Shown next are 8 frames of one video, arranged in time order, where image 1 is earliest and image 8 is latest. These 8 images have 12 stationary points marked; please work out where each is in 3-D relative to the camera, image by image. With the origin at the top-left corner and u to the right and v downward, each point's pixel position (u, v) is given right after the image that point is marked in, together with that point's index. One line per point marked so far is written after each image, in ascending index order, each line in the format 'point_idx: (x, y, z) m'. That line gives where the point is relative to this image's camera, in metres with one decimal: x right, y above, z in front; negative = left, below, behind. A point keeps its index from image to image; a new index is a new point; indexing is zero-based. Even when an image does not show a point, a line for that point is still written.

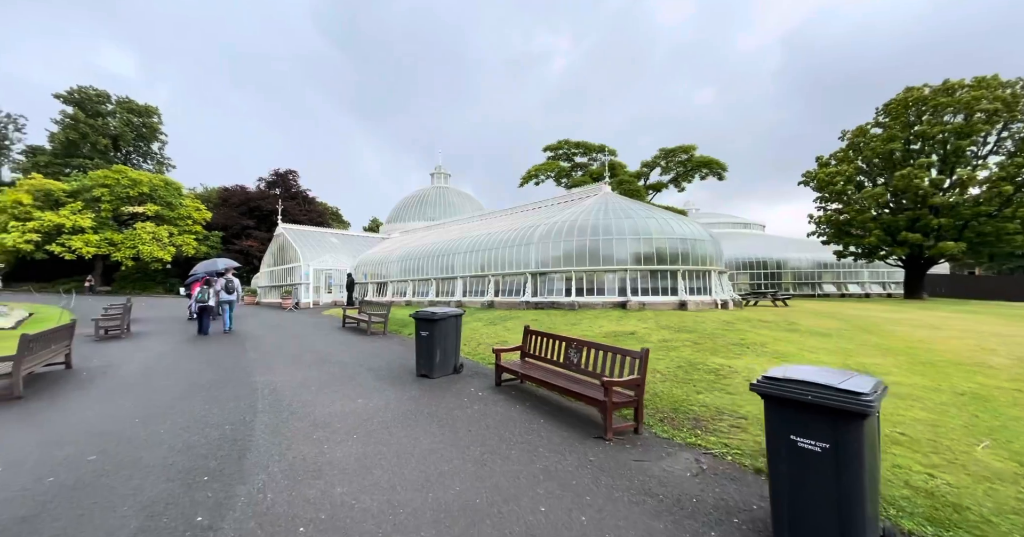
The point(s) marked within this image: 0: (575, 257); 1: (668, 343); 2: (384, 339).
0: (+2.5, +0.5, +15.7) m
1: (+3.5, -1.6, +9.0) m
2: (-4.2, -2.4, +13.3) m
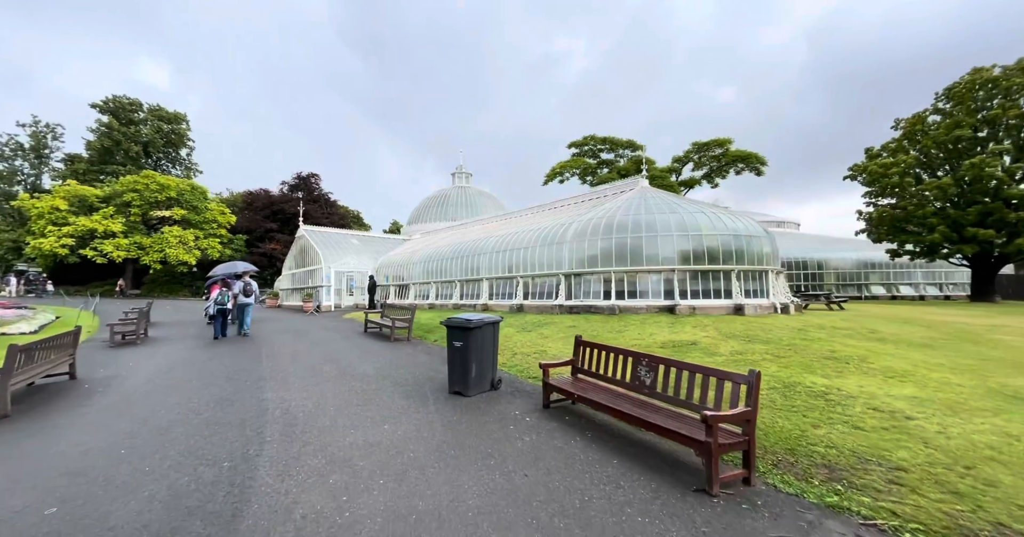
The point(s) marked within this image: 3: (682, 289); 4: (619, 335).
0: (+3.7, +0.5, +14.3) m
1: (+4.3, -1.6, +7.6) m
2: (-3.2, -2.5, +12.3) m
3: (+5.7, -0.7, +13.3) m
4: (+2.9, -1.7, +10.7) m
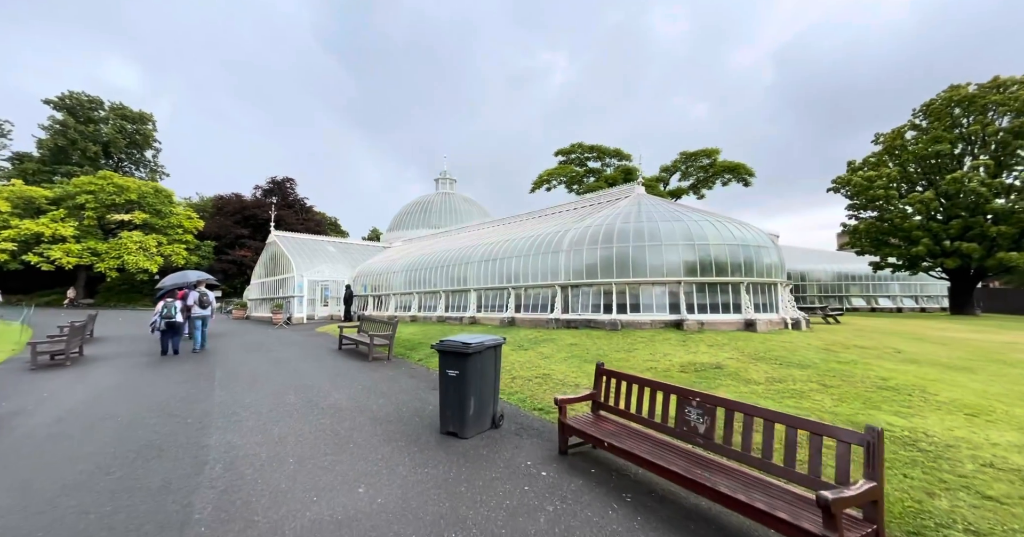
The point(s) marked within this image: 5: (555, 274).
0: (+3.4, +0.1, +13.3) m
1: (+4.4, -1.9, +6.6) m
2: (-3.3, -2.7, +10.8) m
3: (+5.4, -1.0, +12.4) m
4: (+2.8, -2.0, +9.6) m
5: (+1.6, -0.2, +14.8) m
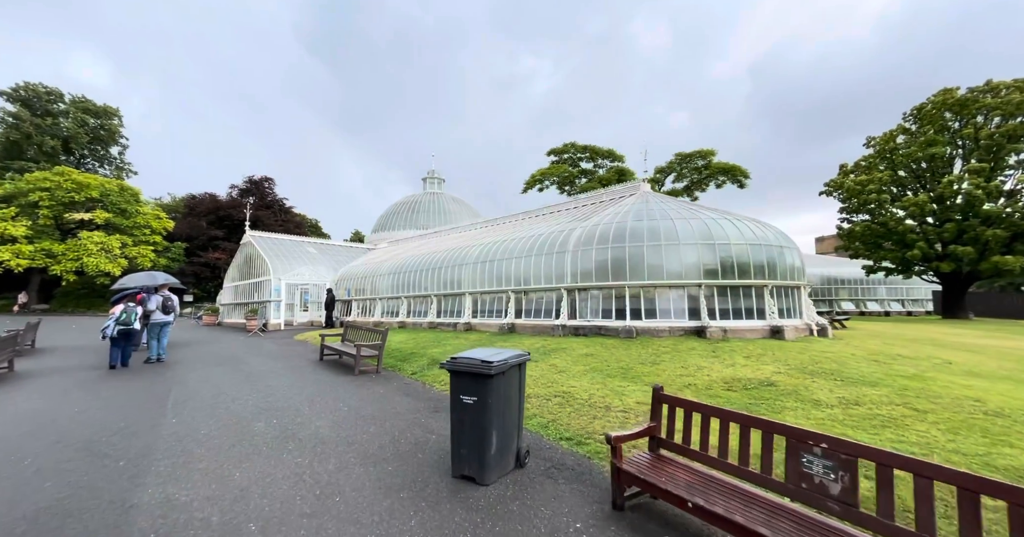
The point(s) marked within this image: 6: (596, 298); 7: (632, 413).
0: (+3.5, 0.0, +12.2) m
1: (+4.7, -1.9, +5.5) m
2: (-3.1, -2.8, +9.4) m
3: (+5.5, -1.1, +11.3) m
4: (+3.0, -2.0, +8.5) m
5: (+1.6, -0.2, +13.7) m
6: (+2.7, -0.9, +12.6) m
7: (+1.8, -2.2, +6.2) m
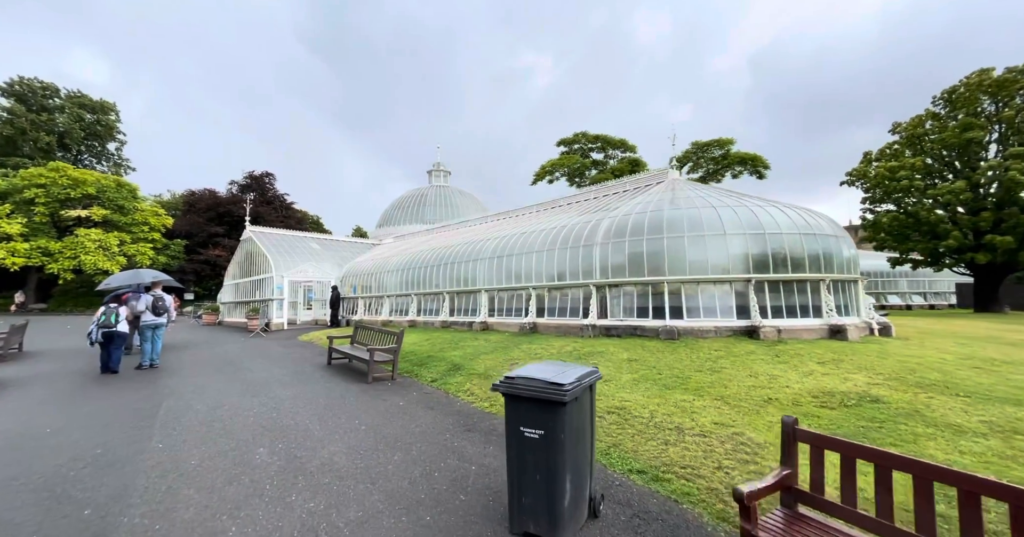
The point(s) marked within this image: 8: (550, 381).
0: (+4.2, +0.2, +11.1) m
1: (+5.4, -1.7, +4.4) m
2: (-2.4, -2.7, +8.4) m
3: (+6.3, -0.9, +10.2) m
4: (+3.7, -1.9, +7.4) m
5: (+2.4, -0.1, +12.6) m
6: (+3.4, -0.8, +11.5) m
7: (+2.5, -2.1, +5.1) m
8: (+0.3, -1.0, +3.5) m
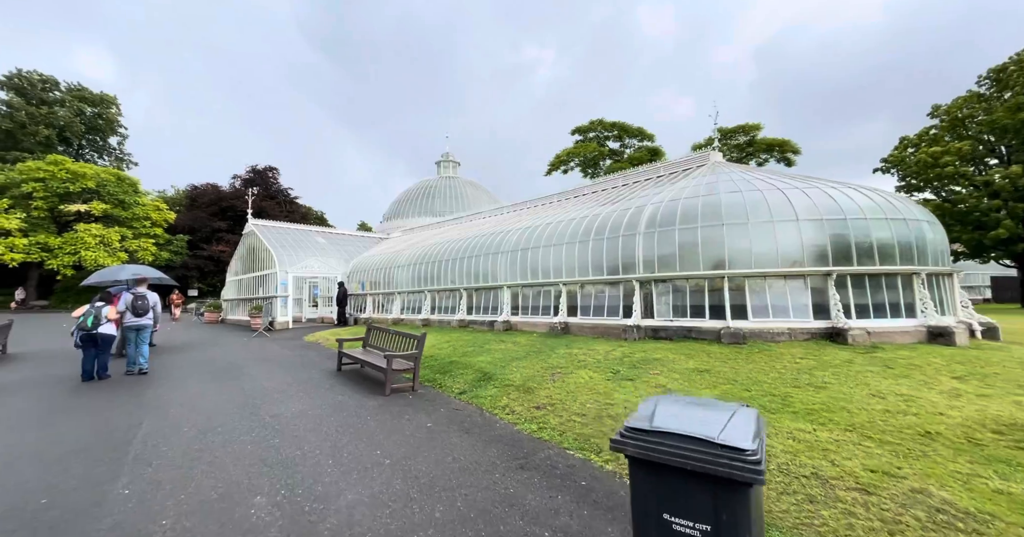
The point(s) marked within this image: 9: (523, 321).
0: (+5.0, +0.4, +9.6) m
1: (+6.2, -1.7, +2.9) m
2: (-1.6, -2.6, +7.0) m
3: (+7.1, -0.7, +8.7) m
4: (+4.5, -1.8, +5.9) m
5: (+3.2, +0.1, +11.1) m
6: (+4.2, -0.6, +10.1) m
7: (+3.3, -2.0, +3.7) m
8: (+1.1, -0.9, +2.1) m
9: (+0.3, -1.7, +13.4) m
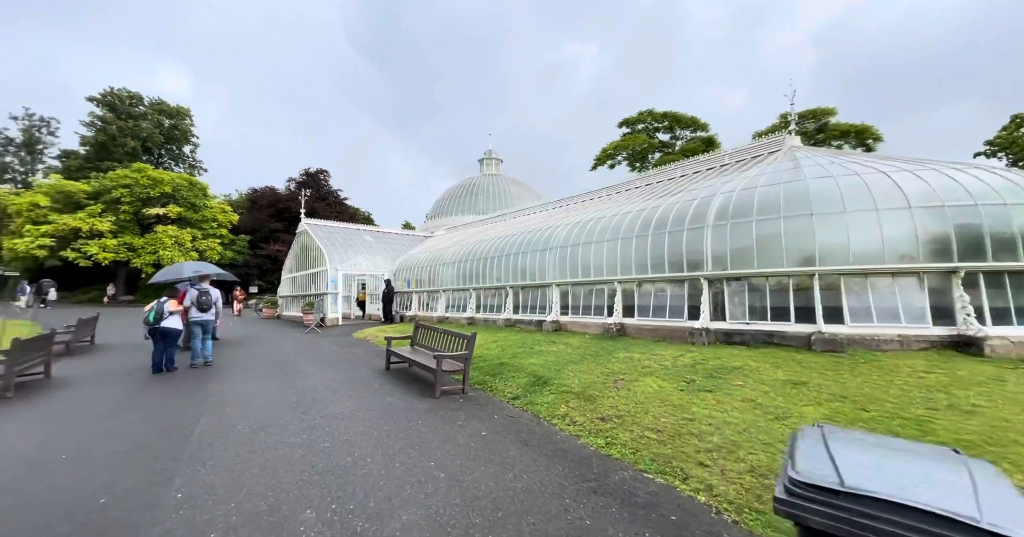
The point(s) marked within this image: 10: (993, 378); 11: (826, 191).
0: (+6.3, +0.5, +8.4) m
1: (+6.8, -1.6, +1.6) m
2: (-0.6, -2.5, +6.5) m
3: (+8.2, -0.7, +7.3) m
4: (+5.4, -1.7, +4.8) m
5: (+4.6, +0.2, +10.0) m
6: (+5.5, -0.5, +8.9) m
7: (+3.9, -1.9, +2.6) m
8: (+1.6, -0.9, +1.3) m
9: (+1.9, -1.7, +12.6) m
10: (+6.7, -1.5, +5.7) m
11: (+6.7, +1.6, +8.6) m
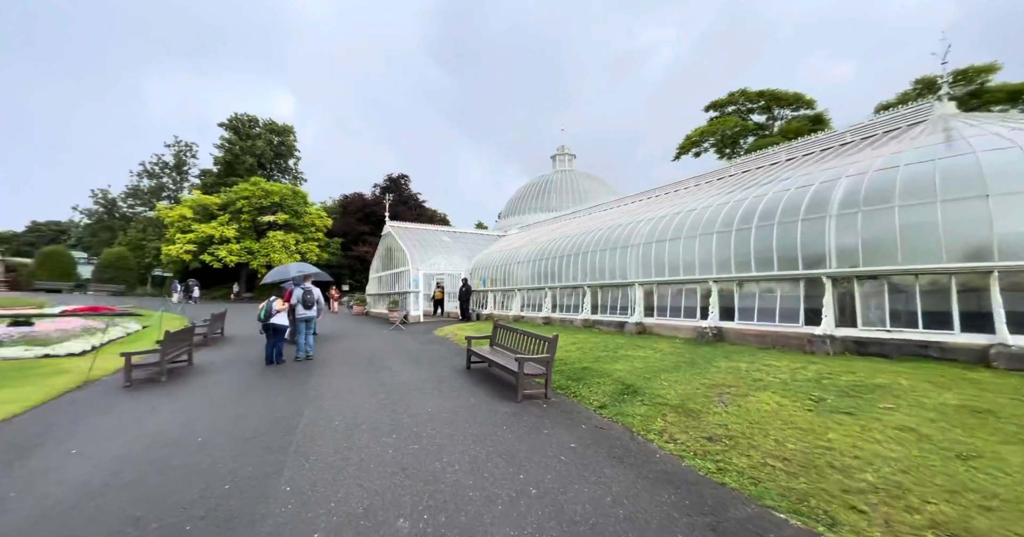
0: (+7.8, +0.5, +6.7) m
1: (+7.1, -1.5, -0.1) m
2: (+0.7, -2.4, +6.0) m
3: (+9.5, -0.6, +5.2) m
4: (+6.3, -1.7, +3.2) m
5: (+6.5, +0.3, +8.6) m
6: (+7.2, -0.4, +7.3) m
7: (+4.5, -1.9, +1.4) m
8: (+2.0, -0.8, +0.5) m
9: (+4.3, -1.6, +11.6) m
10: (+7.8, -1.5, +3.9) m
11: (+8.3, +1.7, +6.8) m
